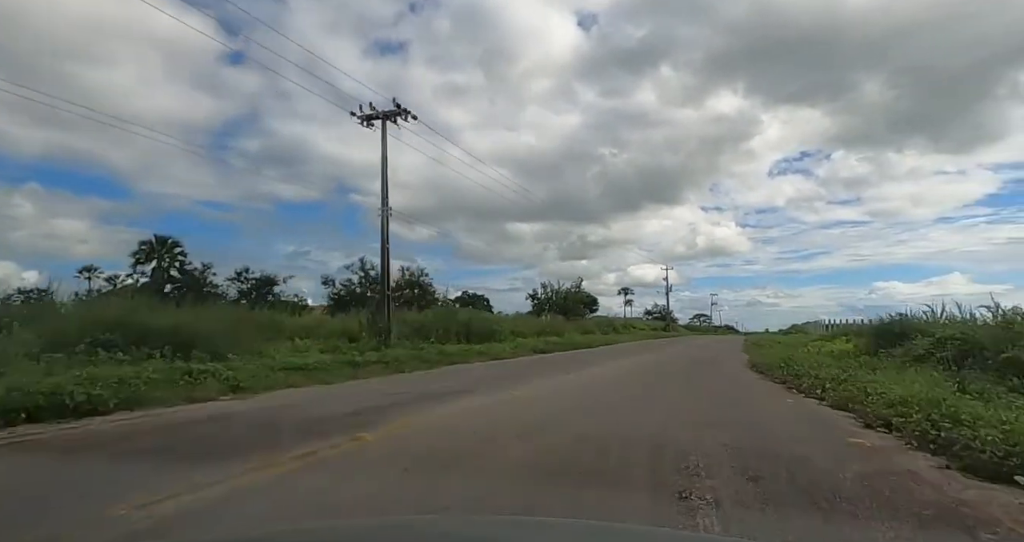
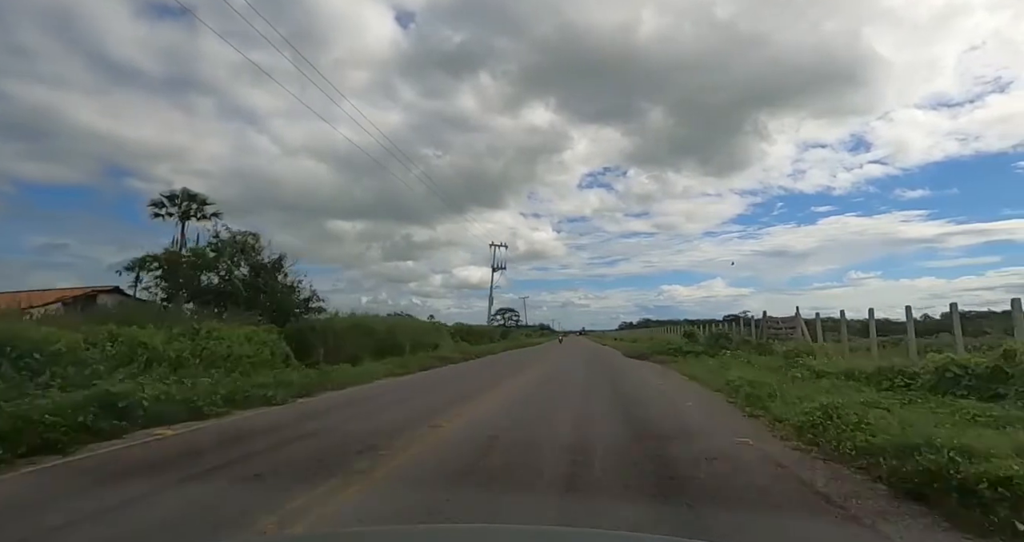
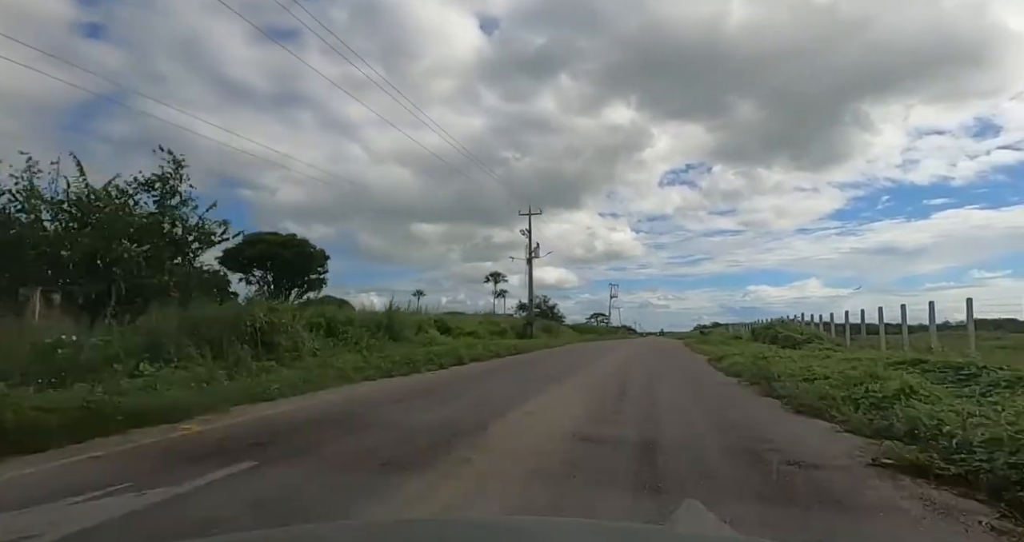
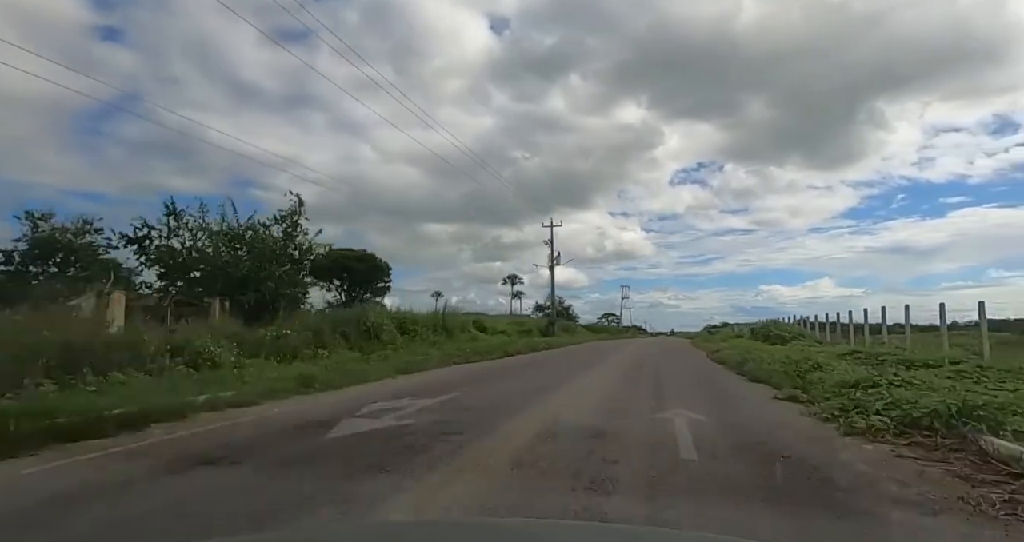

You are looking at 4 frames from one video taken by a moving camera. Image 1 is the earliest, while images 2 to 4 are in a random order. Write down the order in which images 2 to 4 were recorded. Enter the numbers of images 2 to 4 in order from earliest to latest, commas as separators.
4, 3, 2
